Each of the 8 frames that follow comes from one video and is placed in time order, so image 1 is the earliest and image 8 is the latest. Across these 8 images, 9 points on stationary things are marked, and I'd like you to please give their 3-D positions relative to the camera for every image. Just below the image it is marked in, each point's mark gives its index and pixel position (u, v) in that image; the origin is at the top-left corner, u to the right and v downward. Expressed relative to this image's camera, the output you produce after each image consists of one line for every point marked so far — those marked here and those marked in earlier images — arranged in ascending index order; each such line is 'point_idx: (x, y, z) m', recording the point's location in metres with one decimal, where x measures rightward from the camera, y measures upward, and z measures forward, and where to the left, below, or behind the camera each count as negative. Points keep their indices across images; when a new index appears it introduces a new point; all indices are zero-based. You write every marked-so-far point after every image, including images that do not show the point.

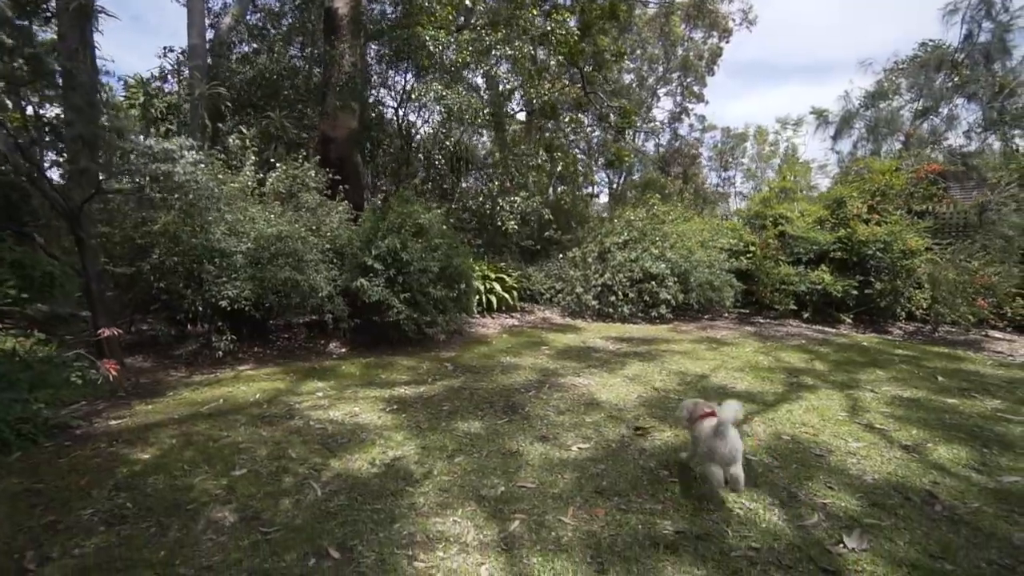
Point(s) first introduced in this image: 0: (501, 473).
0: (-0.1, -1.3, +3.2) m
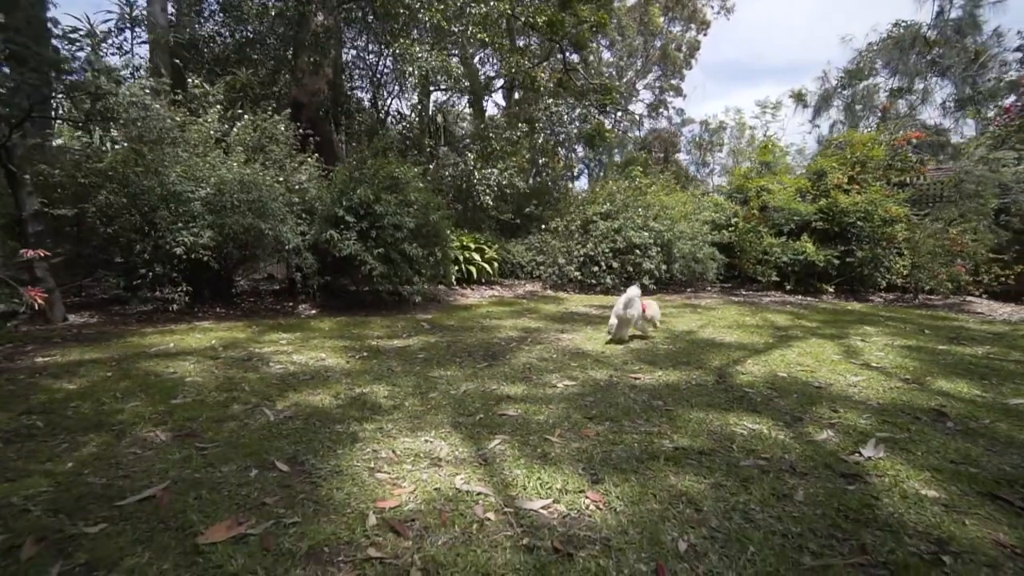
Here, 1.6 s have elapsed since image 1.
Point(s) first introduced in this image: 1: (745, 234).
0: (-0.2, -0.7, +2.9) m
1: (+4.7, +1.1, +9.6) m
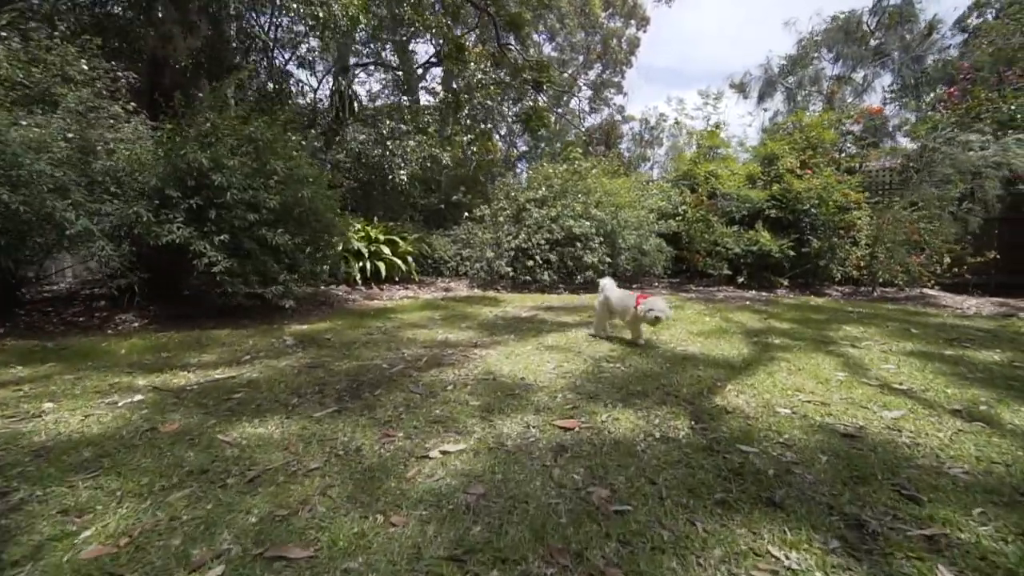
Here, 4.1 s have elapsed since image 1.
0: (-0.8, -0.7, +1.5) m
1: (+3.3, +1.2, +8.6) m
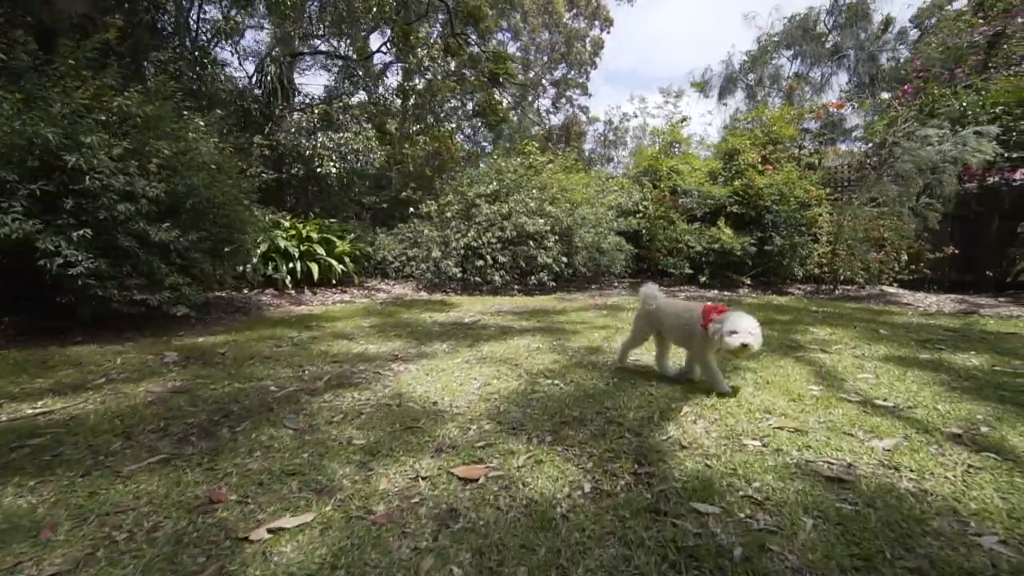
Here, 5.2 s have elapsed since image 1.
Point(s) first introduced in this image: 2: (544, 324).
0: (-1.2, -0.7, +0.8) m
1: (+2.5, +1.2, +8.2) m
2: (+0.3, -0.4, +4.8) m
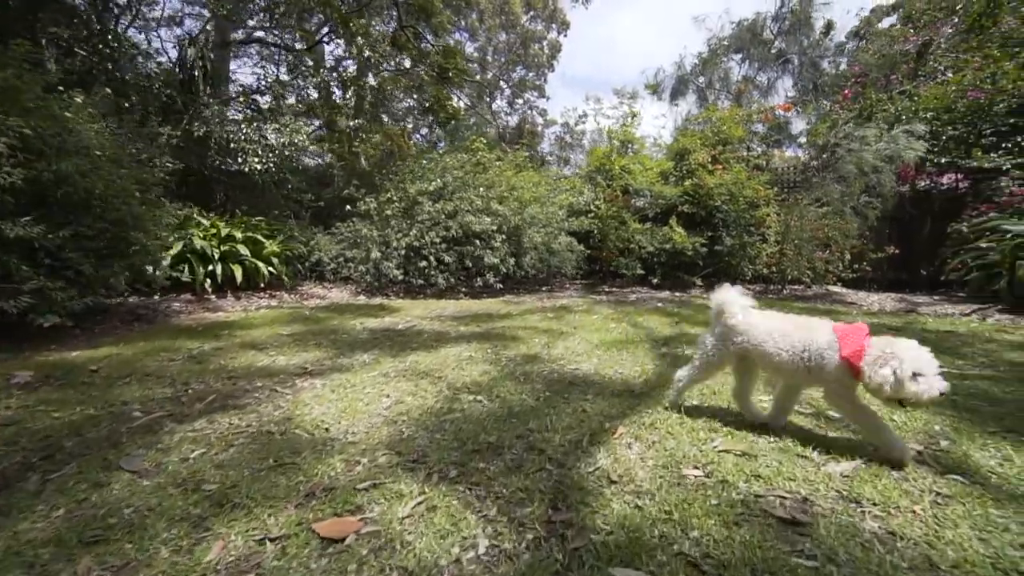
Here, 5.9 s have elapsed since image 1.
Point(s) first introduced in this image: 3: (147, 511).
0: (-1.4, -0.7, +0.3) m
1: (+1.6, +1.1, +8.0) m
2: (-0.3, -0.4, +4.4) m
3: (-1.1, -0.7, +1.4) m
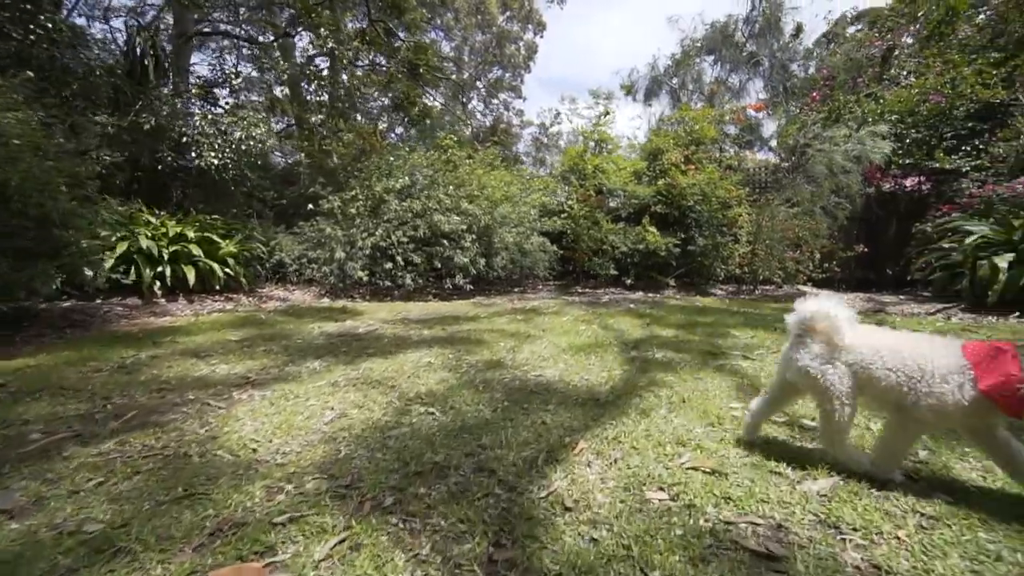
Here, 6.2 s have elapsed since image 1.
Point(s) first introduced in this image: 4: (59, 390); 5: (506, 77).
0: (-1.5, -0.8, +0.1) m
1: (+1.2, +1.1, +7.9) m
2: (-0.6, -0.4, +4.2) m
3: (-1.3, -0.7, +1.2) m
4: (-2.5, -0.6, +2.6) m
5: (-0.2, +7.6, +17.2) m
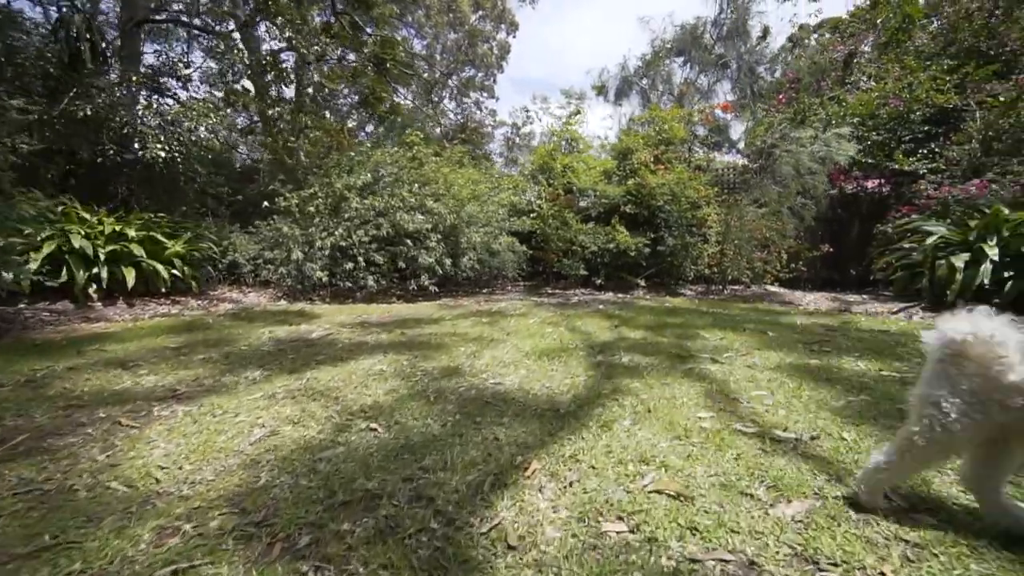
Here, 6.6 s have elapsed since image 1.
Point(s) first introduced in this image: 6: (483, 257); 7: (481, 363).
0: (-1.6, -0.8, -0.2) m
1: (+0.6, +1.1, +7.8) m
2: (-0.9, -0.4, +3.9) m
3: (-1.4, -0.7, +0.9) m
4: (-2.7, -0.6, +2.3) m
5: (-1.3, +7.6, +17.0) m
6: (-0.4, +0.4, +6.9) m
7: (-0.2, -0.5, +3.0) m
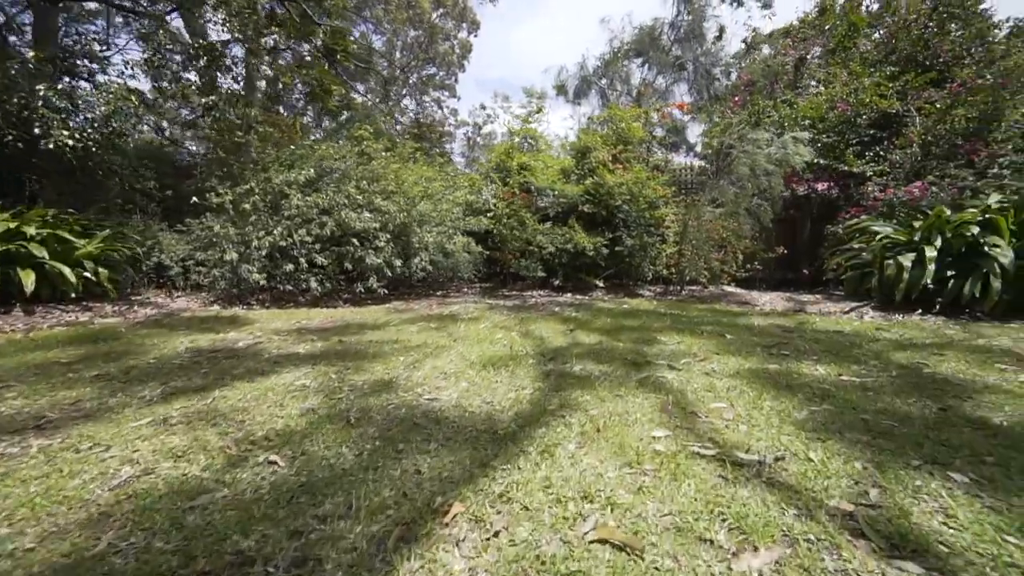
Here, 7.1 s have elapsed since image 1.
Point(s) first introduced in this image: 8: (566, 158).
0: (-1.7, -0.8, -0.6) m
1: (-0.1, +1.1, +7.5) m
2: (-1.3, -0.4, +3.6) m
3: (-1.6, -0.7, +0.6) m
4: (-3.0, -0.6, +1.8) m
5: (-2.7, +7.5, +16.6) m
6: (-1.0, +0.4, +6.6) m
7: (-0.5, -0.5, +2.7) m
8: (+0.9, +2.2, +8.1) m
